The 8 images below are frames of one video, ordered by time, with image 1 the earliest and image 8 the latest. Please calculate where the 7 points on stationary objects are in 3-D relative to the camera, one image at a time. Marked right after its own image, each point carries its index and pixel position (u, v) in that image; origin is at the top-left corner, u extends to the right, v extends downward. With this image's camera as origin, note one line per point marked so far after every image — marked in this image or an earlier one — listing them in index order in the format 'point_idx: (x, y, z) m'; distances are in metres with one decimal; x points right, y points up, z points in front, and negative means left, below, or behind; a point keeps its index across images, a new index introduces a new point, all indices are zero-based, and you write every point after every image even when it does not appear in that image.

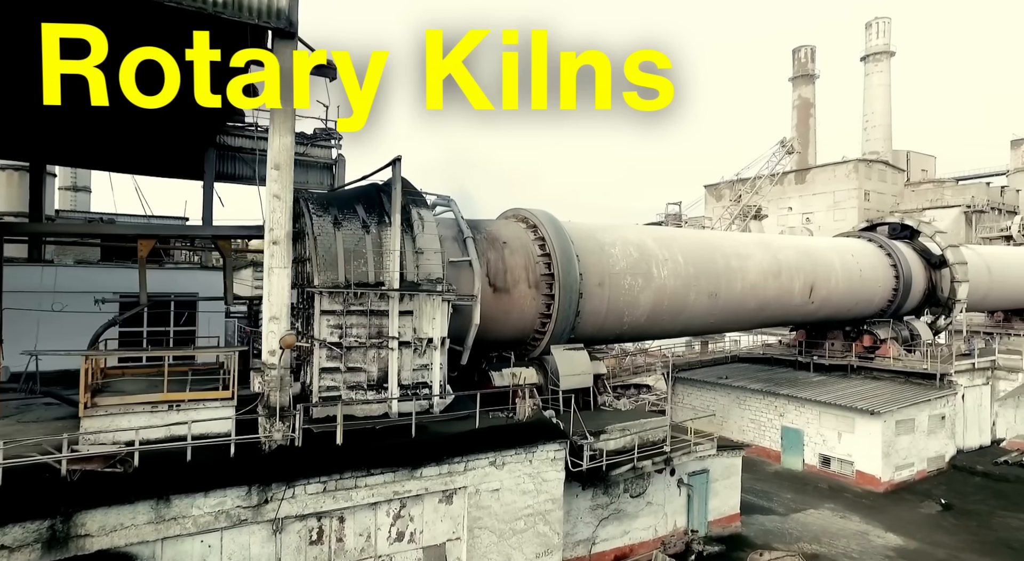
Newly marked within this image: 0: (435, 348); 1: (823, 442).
0: (-1.5, -1.3, +11.9) m
1: (+9.9, -5.1, +19.2) m
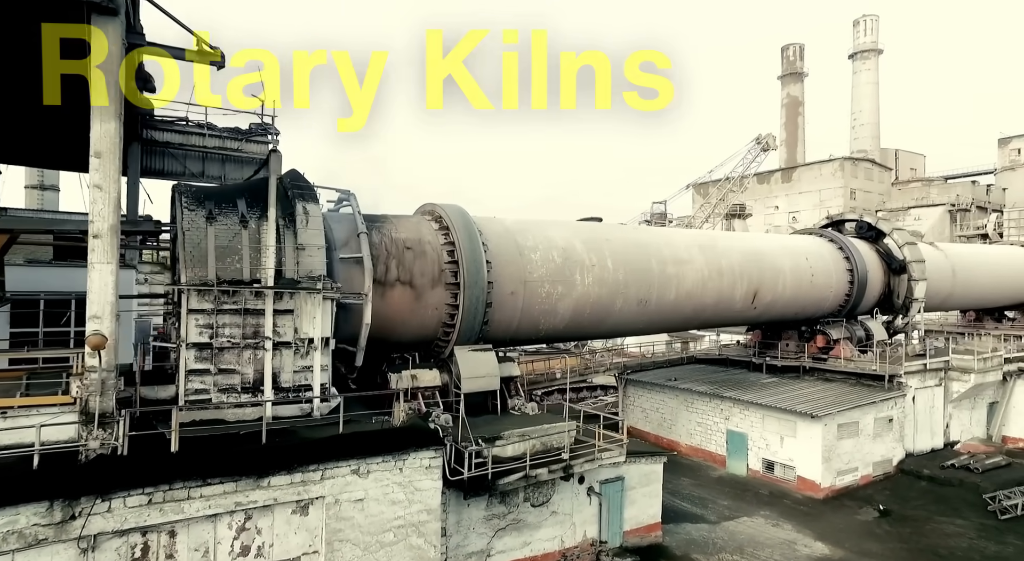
0: (-3.6, -1.3, +11.3) m
1: (+7.8, -5.1, +18.6) m
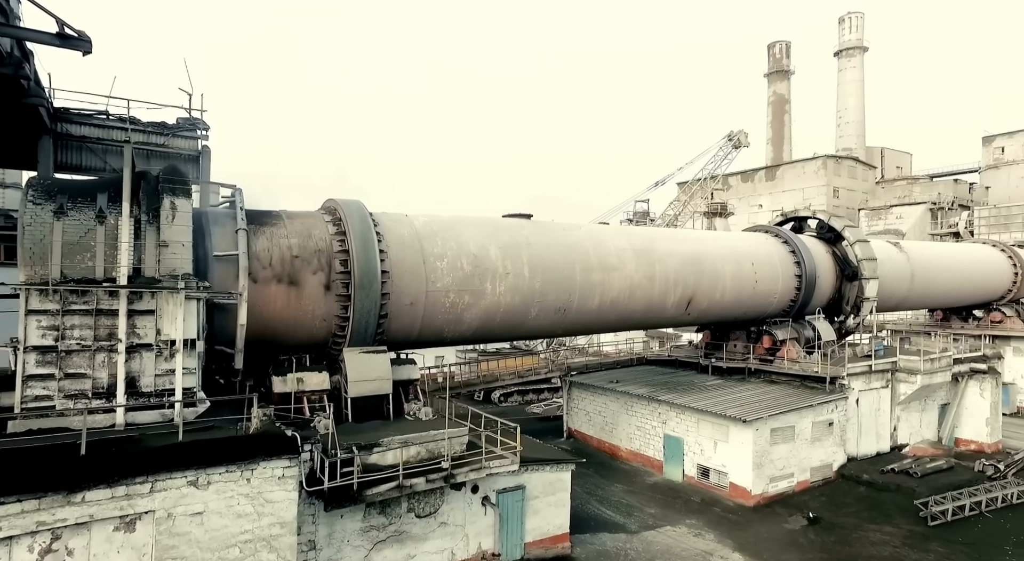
0: (-5.8, -1.2, +10.6) m
1: (+5.6, -5.0, +18.0) m
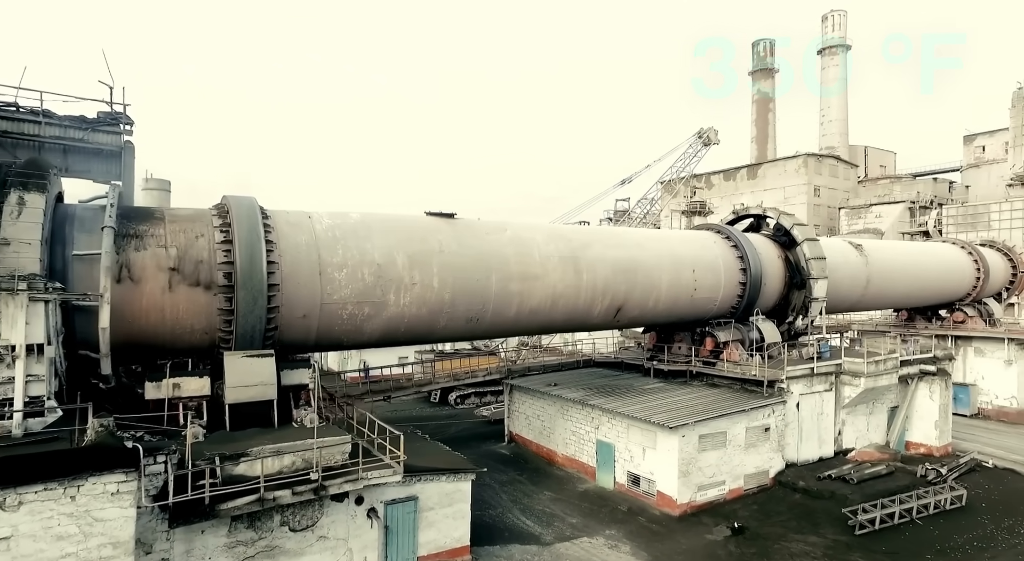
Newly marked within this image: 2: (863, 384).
0: (-7.9, -1.2, +9.9) m
1: (+3.4, -5.0, +17.4) m
2: (+11.3, -3.4, +19.7) m
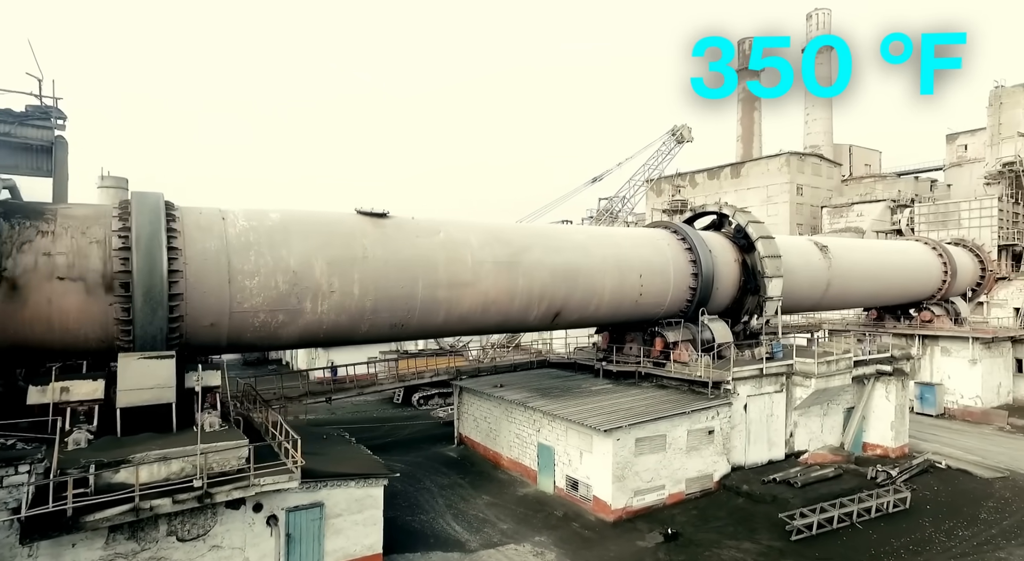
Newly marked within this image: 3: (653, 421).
0: (-9.6, -1.2, +9.3) m
1: (+1.6, -5.0, +16.9) m
2: (+9.5, -3.3, +19.3) m
3: (+3.7, -3.7, +15.9) m
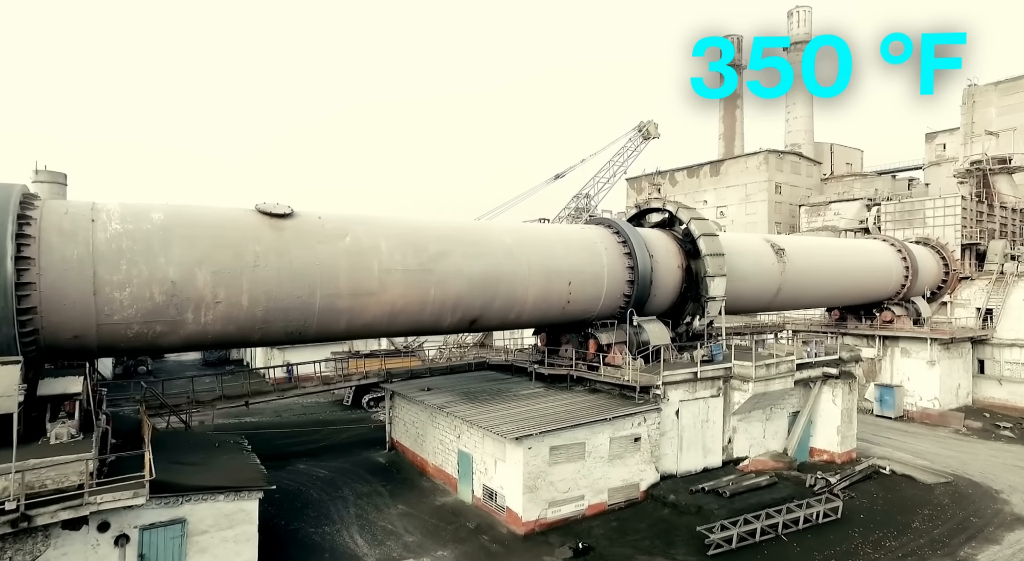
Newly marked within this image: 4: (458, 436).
0: (-11.8, -1.2, +8.3) m
1: (-0.7, -5.0, +16.0) m
2: (+7.2, -3.3, +18.5) m
3: (+1.4, -3.6, +15.1) m
4: (-1.5, -4.4, +17.2) m
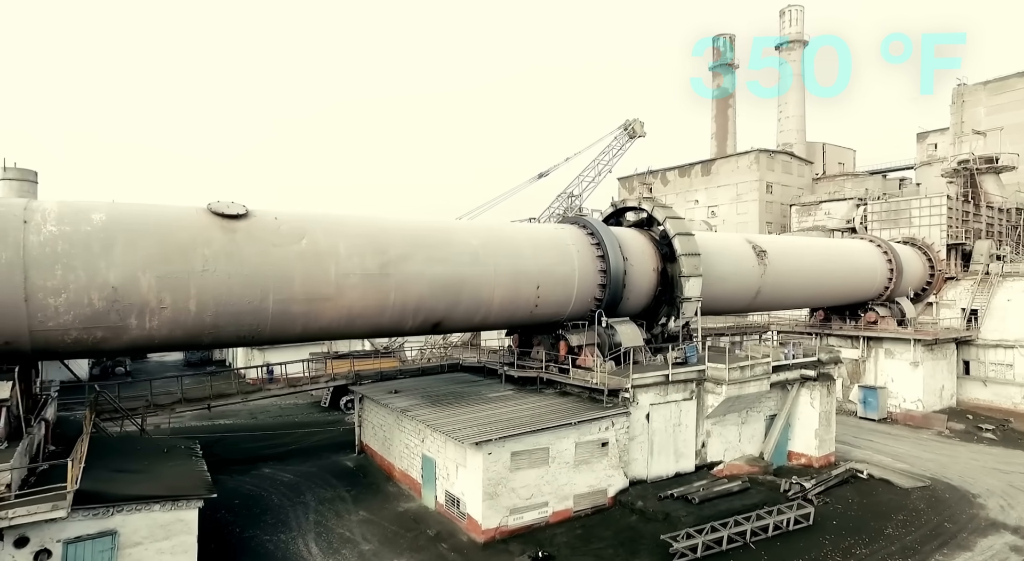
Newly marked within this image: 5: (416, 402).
0: (-12.7, -1.2, +7.8) m
1: (-1.6, -5.0, +15.6) m
2: (+6.3, -3.3, +18.1) m
3: (+0.5, -3.6, +14.7) m
4: (-2.4, -4.4, +16.7) m
5: (-2.7, -3.5, +18.0) m
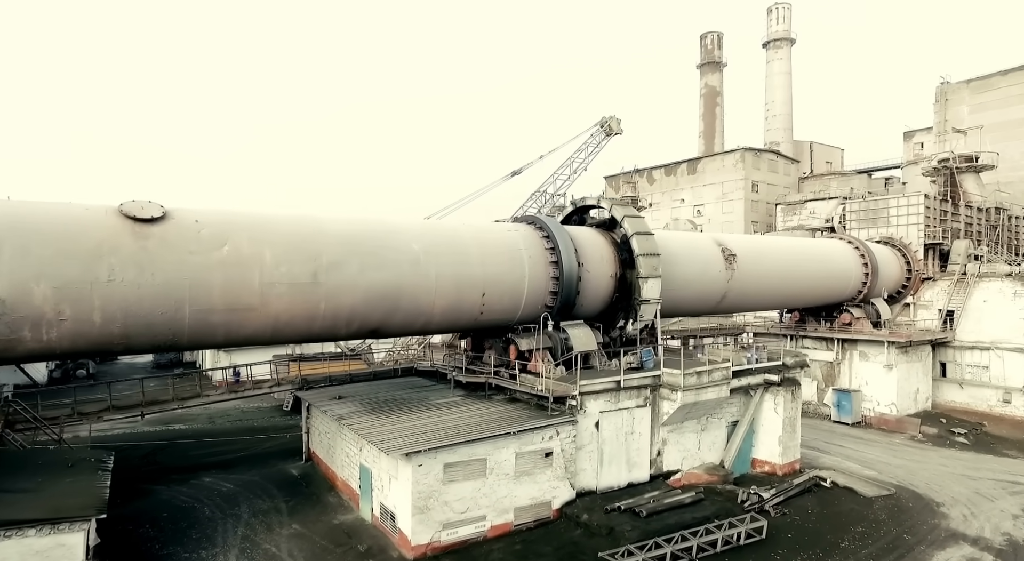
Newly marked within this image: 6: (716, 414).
0: (-14.1, -1.2, +6.9) m
1: (-3.1, -5.0, +14.8) m
2: (+4.7, -3.3, +17.4) m
3: (-1.0, -3.7, +13.9) m
4: (-3.9, -4.4, +15.9) m
5: (-4.3, -3.6, +17.2) m
6: (+6.4, -4.2, +19.4) m
